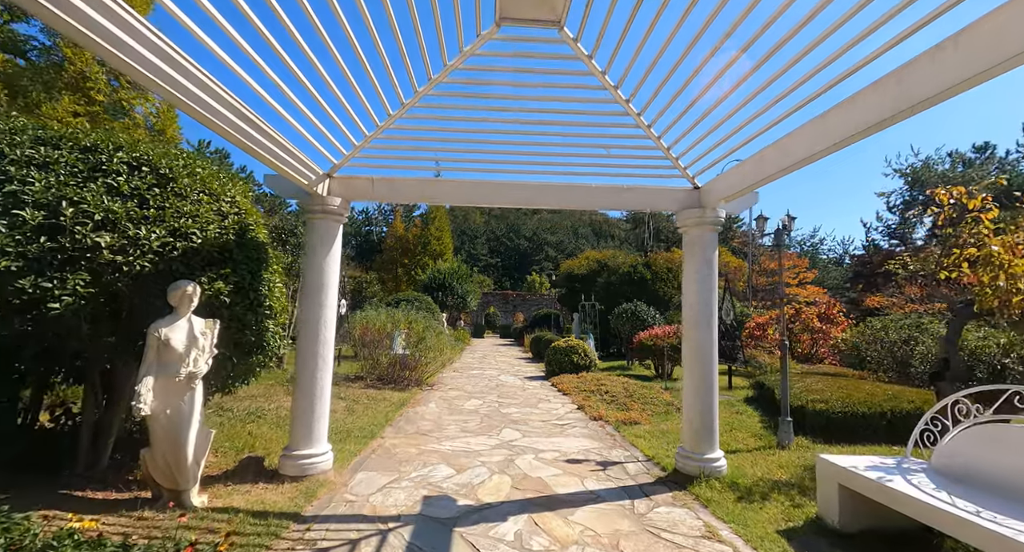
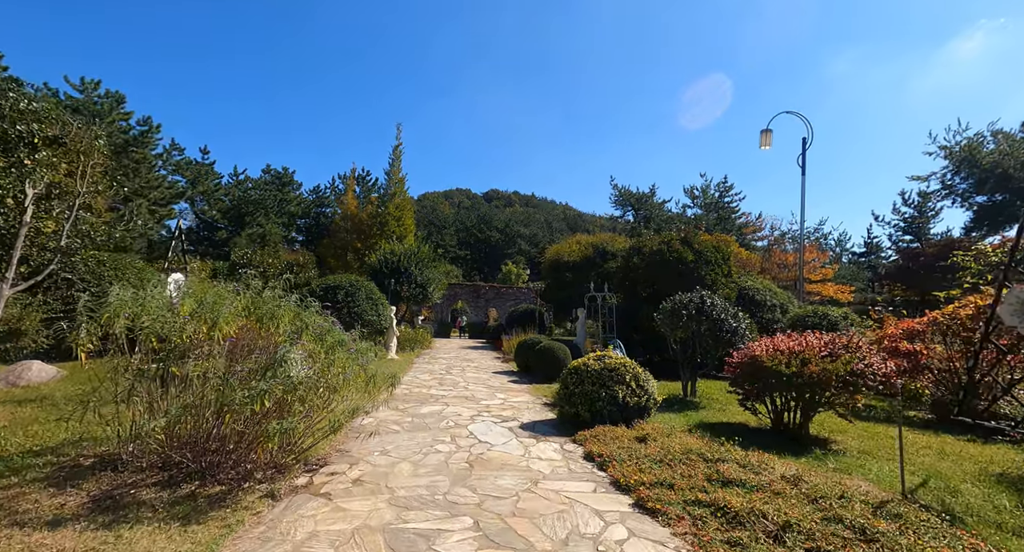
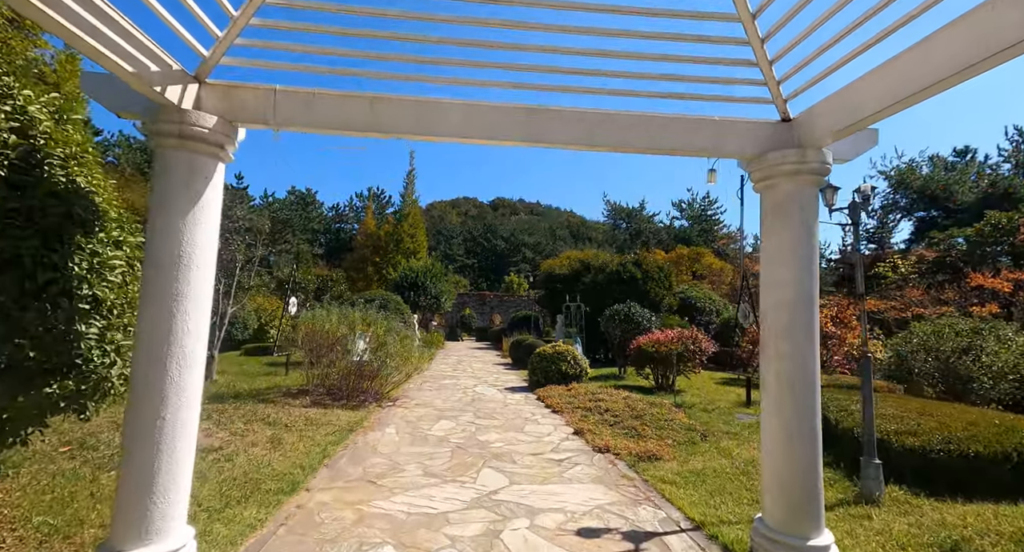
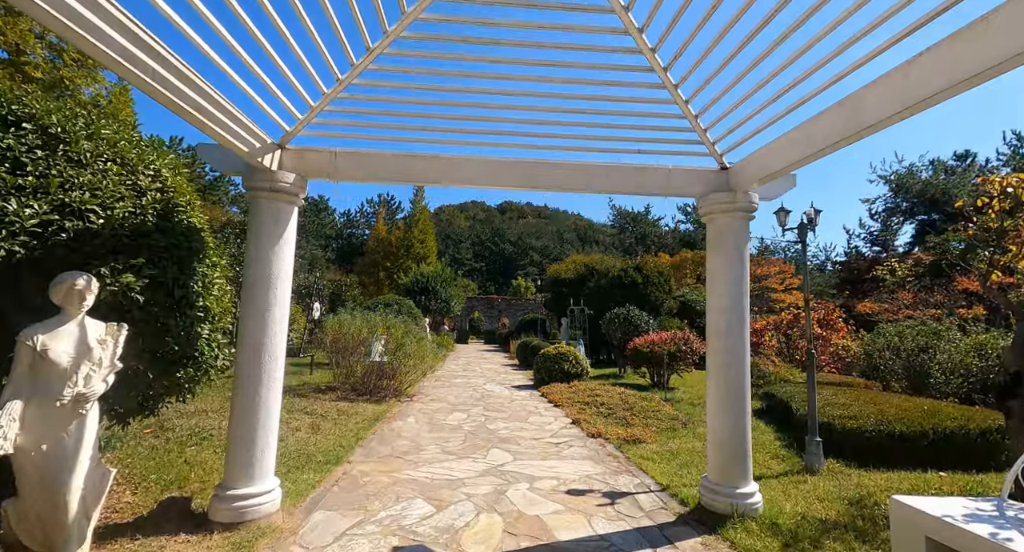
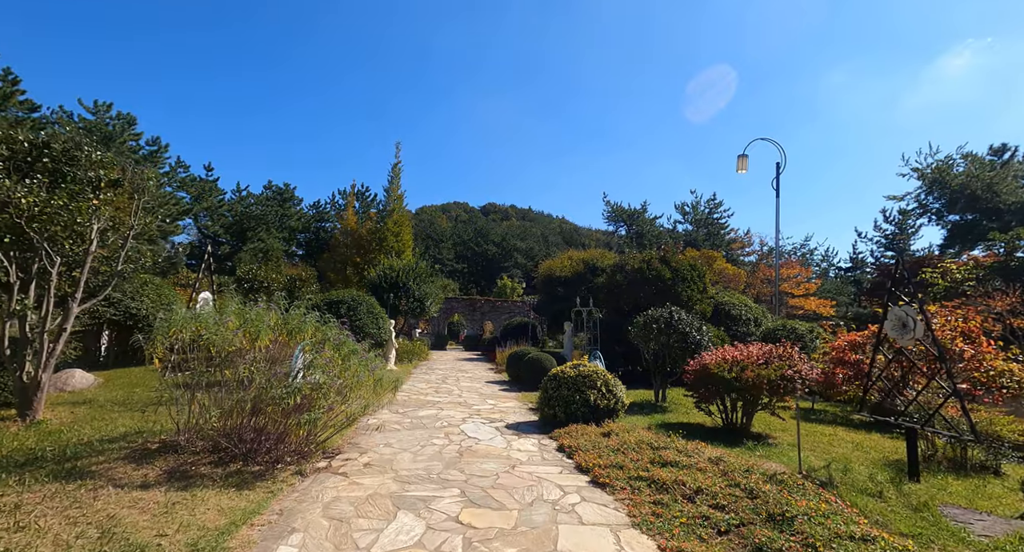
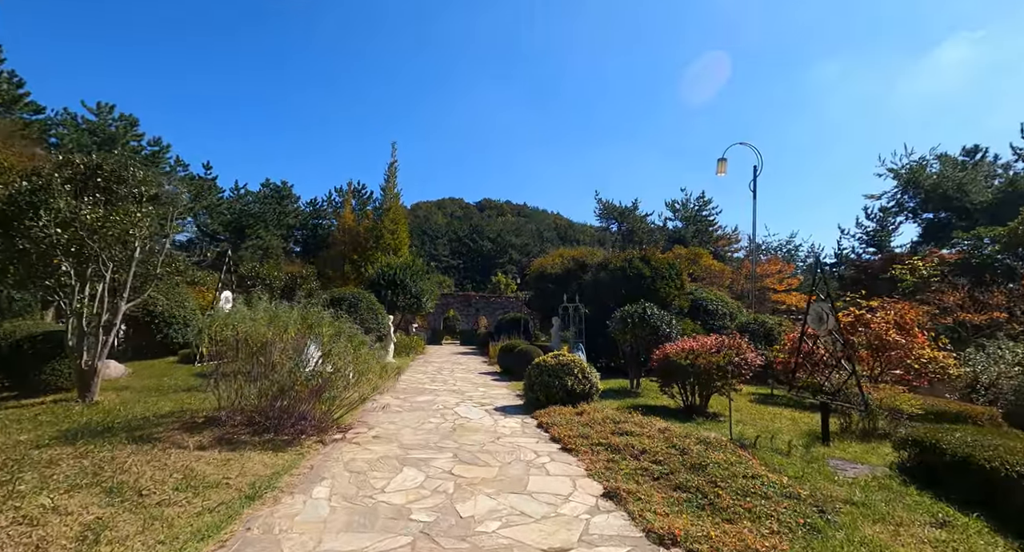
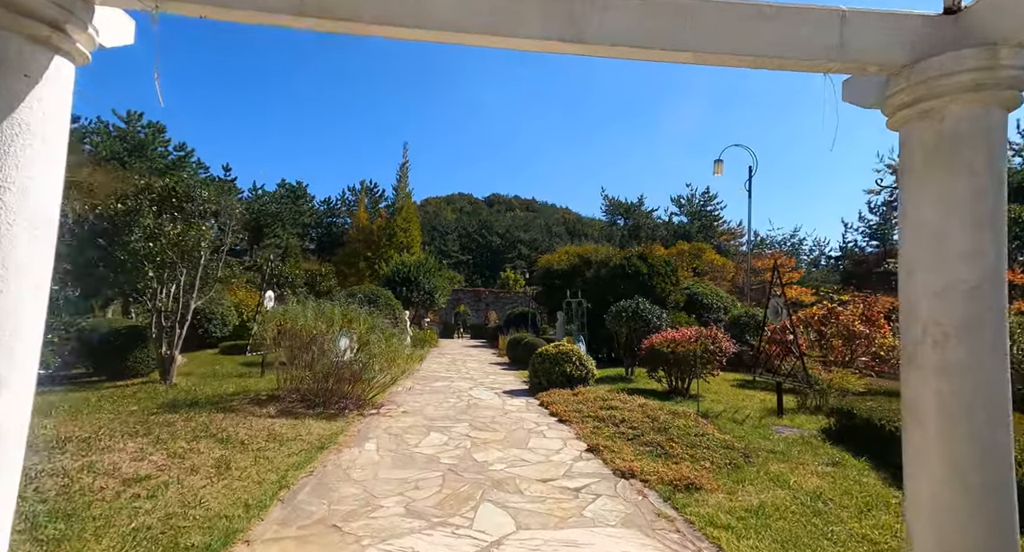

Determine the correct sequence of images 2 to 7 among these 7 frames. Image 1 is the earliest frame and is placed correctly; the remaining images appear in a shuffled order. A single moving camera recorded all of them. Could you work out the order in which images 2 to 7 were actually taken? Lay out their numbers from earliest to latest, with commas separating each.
4, 3, 7, 6, 5, 2
